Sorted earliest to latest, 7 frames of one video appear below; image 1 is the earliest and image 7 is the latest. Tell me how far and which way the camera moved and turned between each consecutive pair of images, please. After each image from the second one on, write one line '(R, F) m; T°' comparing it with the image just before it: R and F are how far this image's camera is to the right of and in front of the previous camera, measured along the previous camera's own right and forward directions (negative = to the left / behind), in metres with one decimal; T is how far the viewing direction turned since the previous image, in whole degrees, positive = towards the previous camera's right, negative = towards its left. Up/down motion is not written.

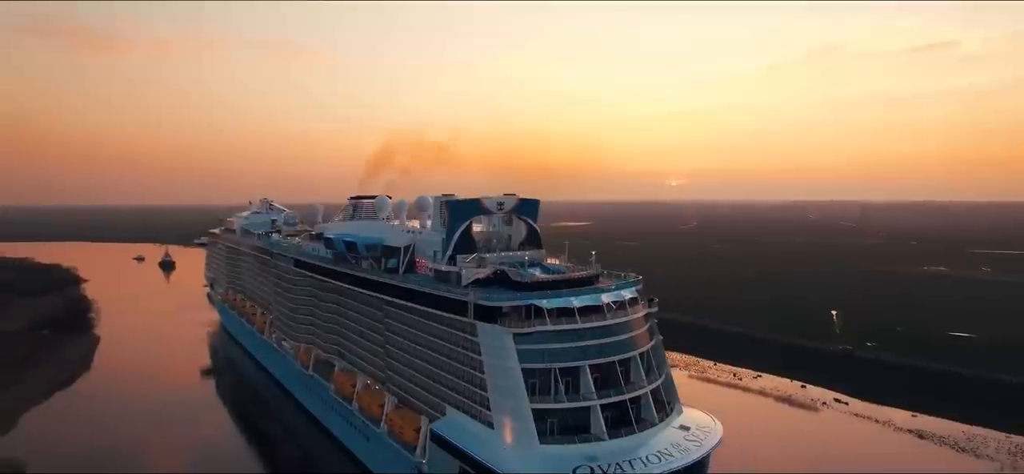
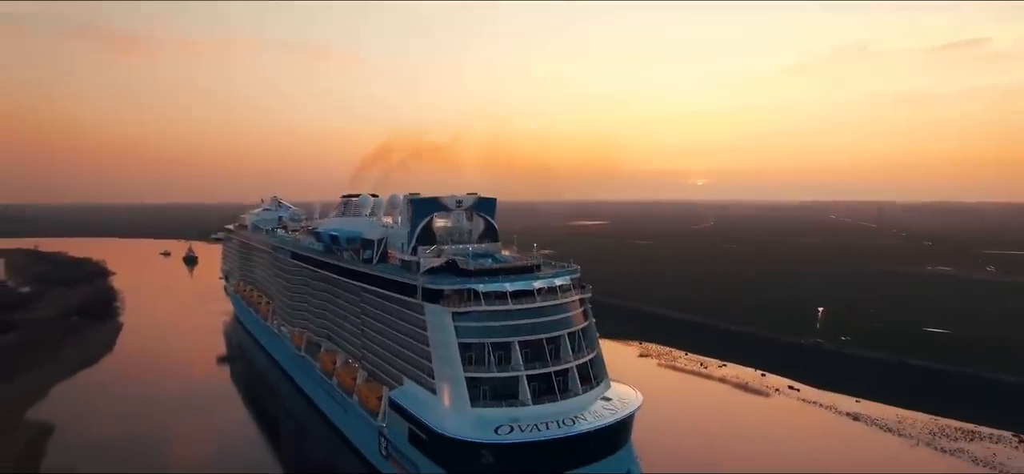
(+1.3, -1.4) m; -2°
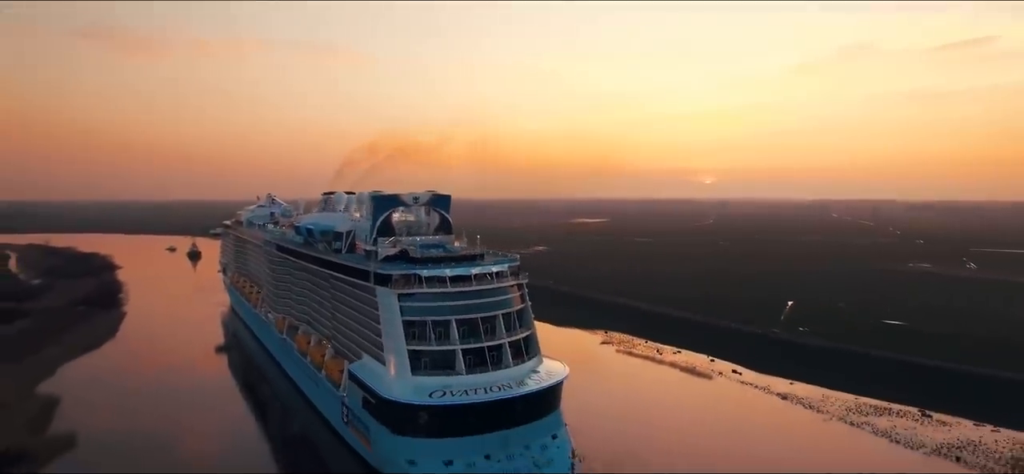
(+1.3, -1.6) m; -1°
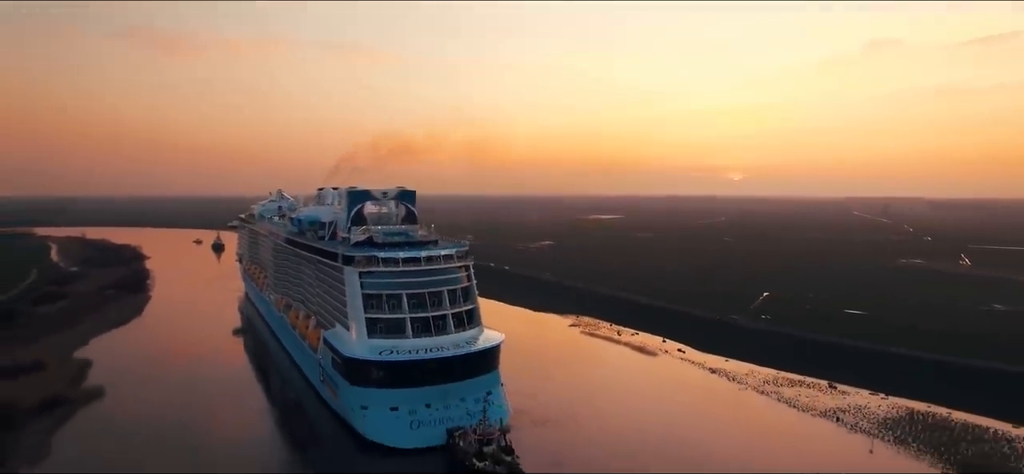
(+1.9, -2.4) m; -2°
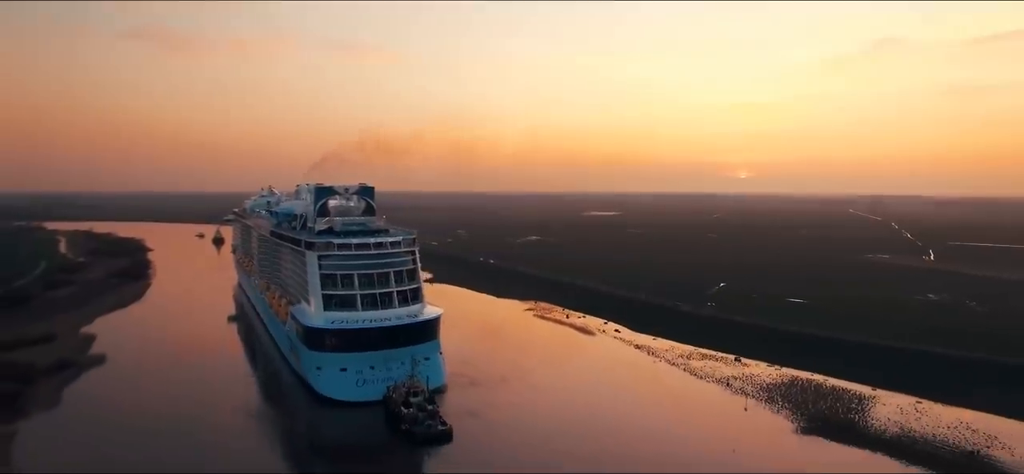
(+1.9, -2.6) m; -1°
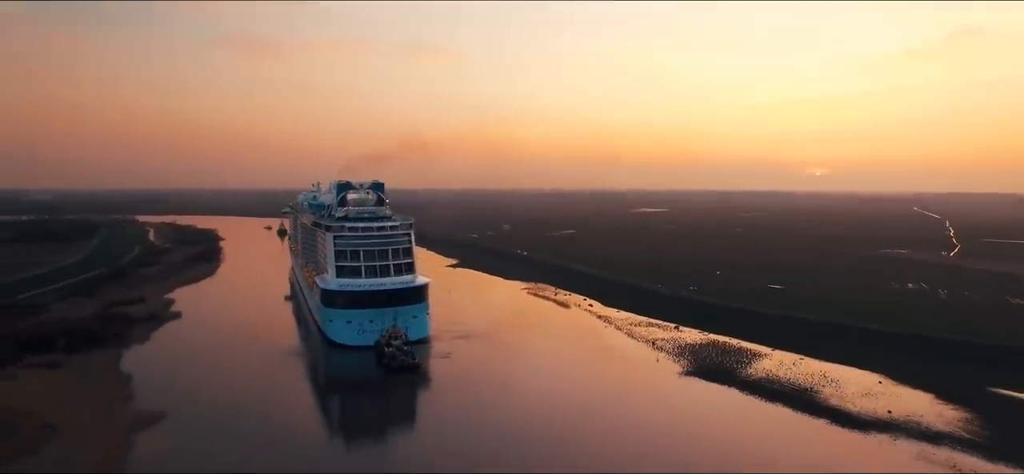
(+3.2, -4.5) m; -6°
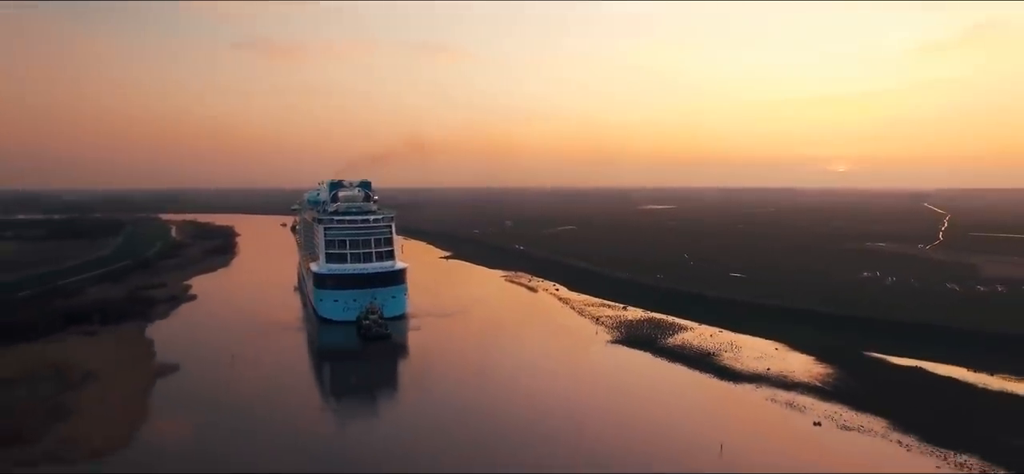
(+2.1, -3.4) m; -2°
